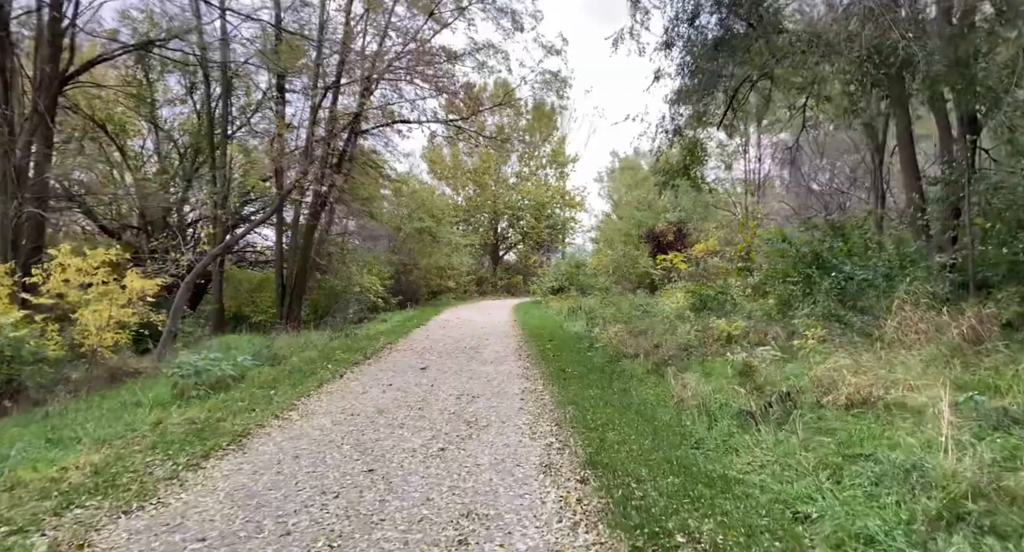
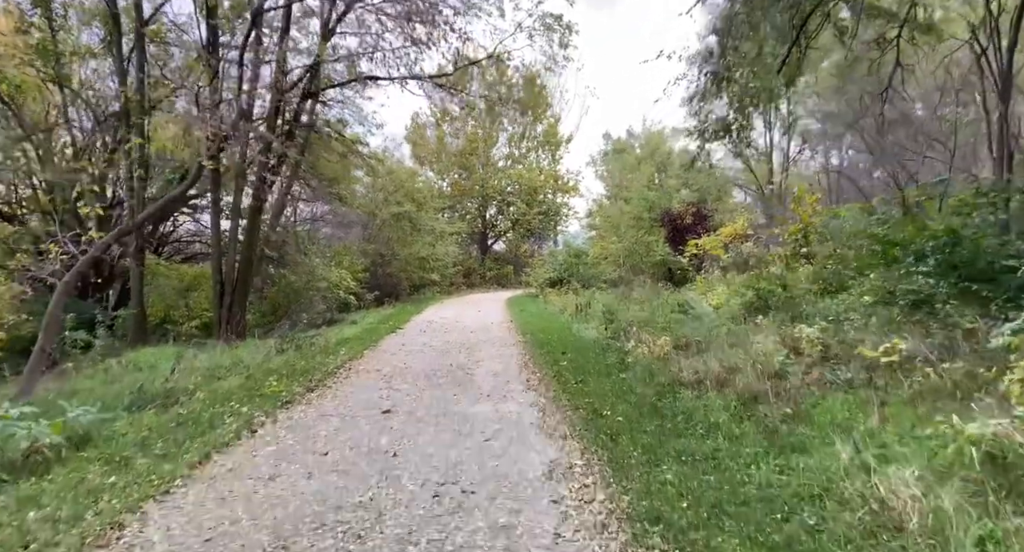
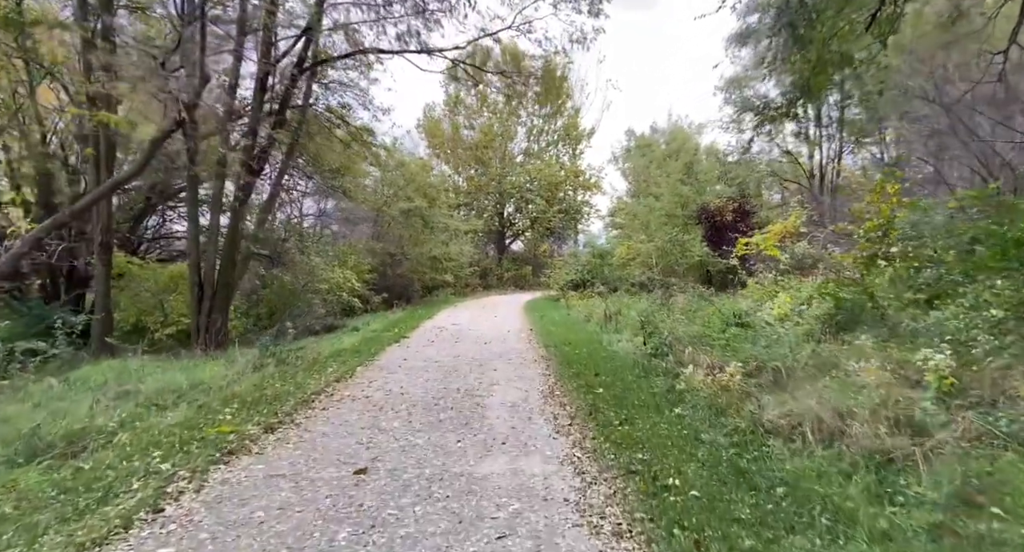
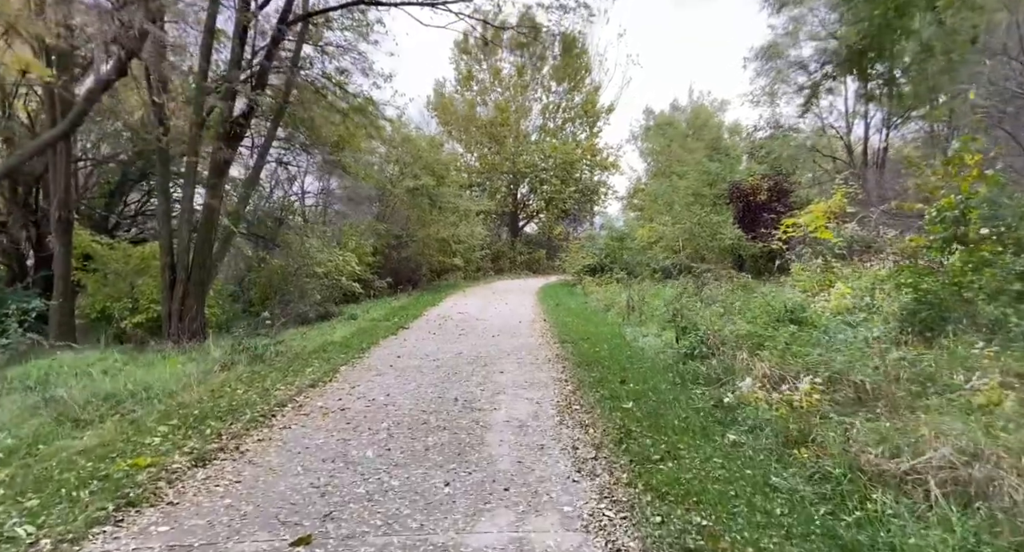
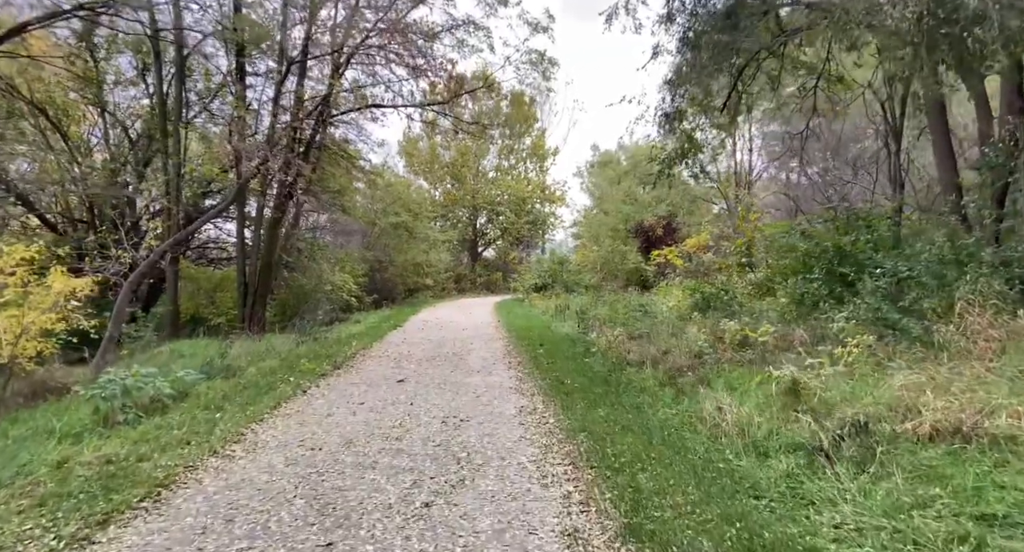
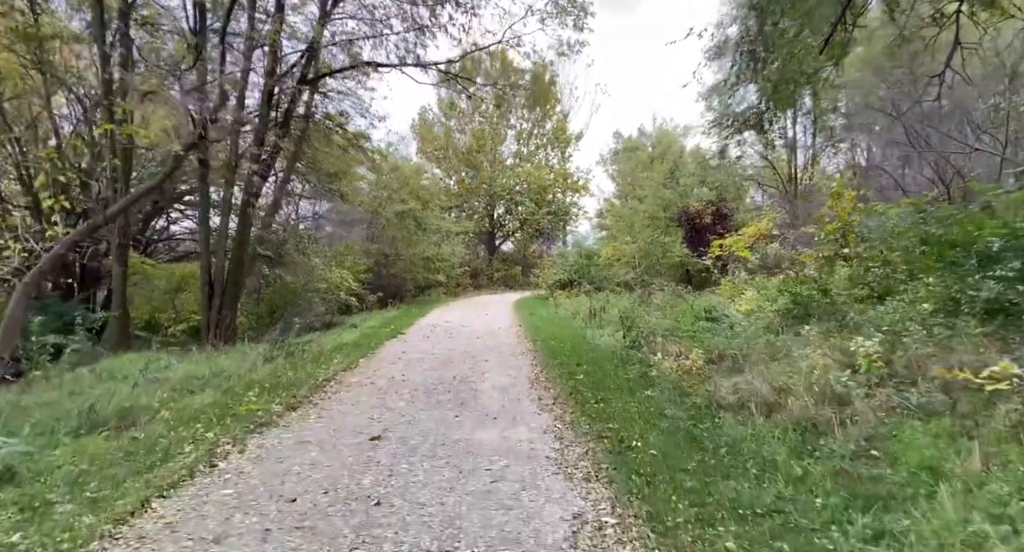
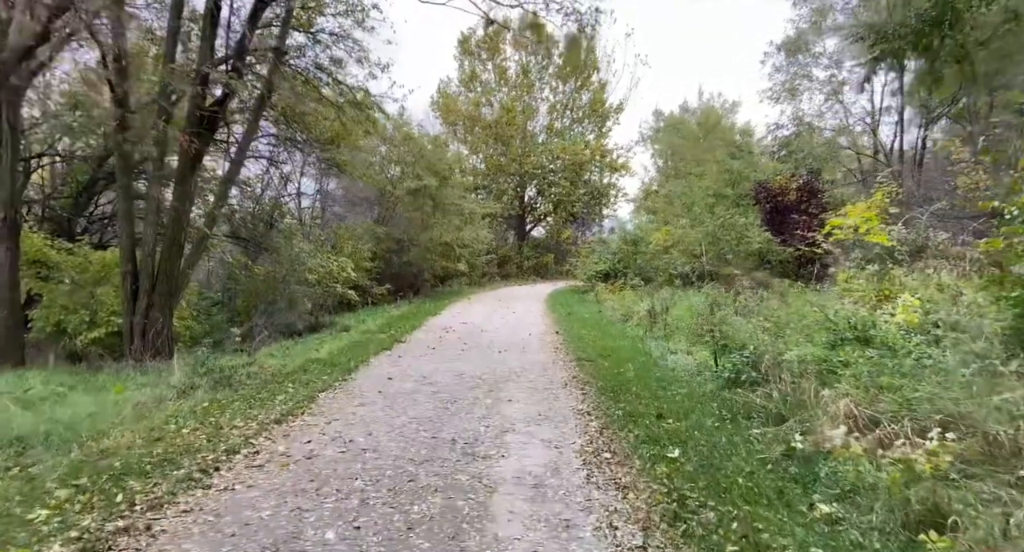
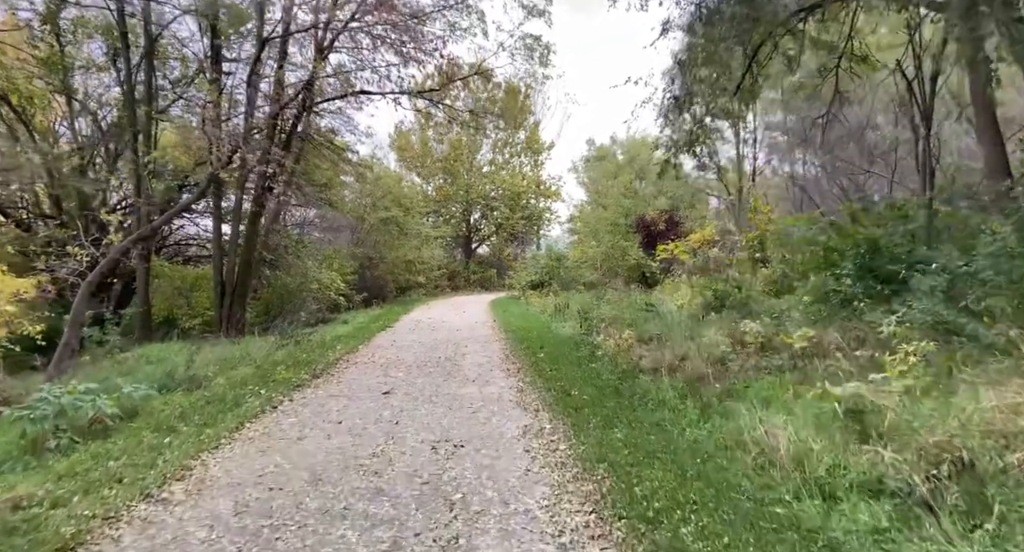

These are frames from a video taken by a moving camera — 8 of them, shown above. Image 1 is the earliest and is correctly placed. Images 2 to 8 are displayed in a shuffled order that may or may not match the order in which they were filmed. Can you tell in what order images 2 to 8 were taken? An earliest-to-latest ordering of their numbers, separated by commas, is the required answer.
5, 8, 2, 6, 3, 4, 7
